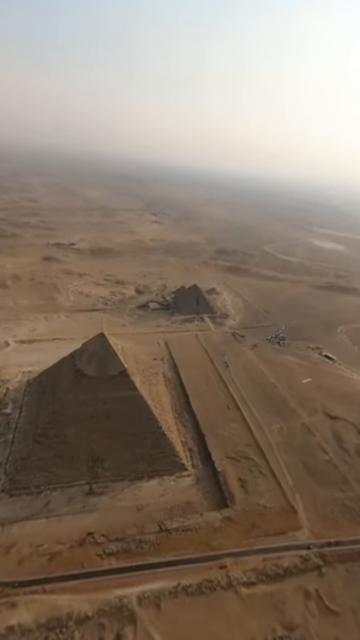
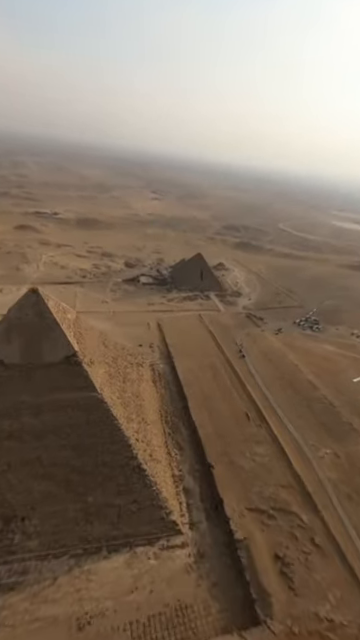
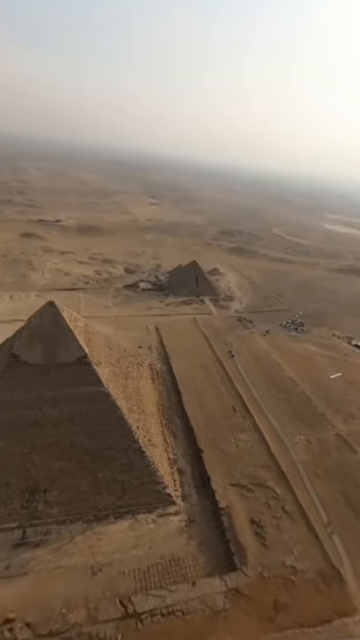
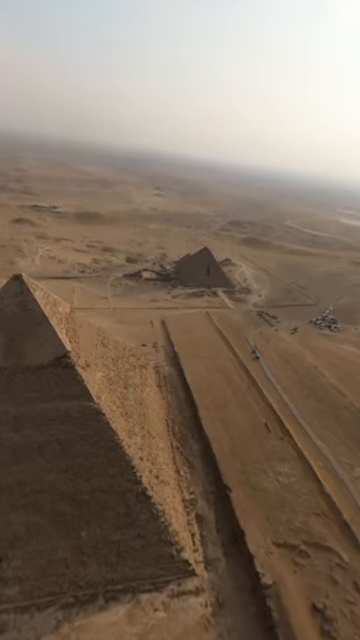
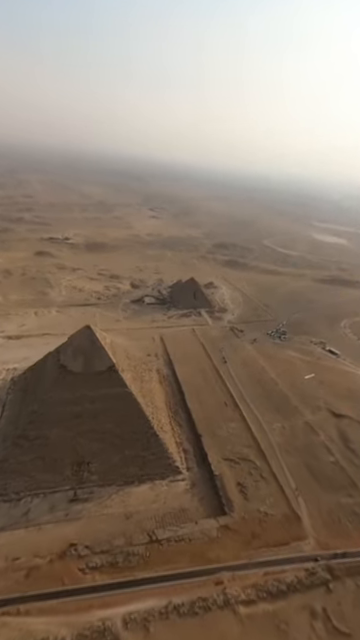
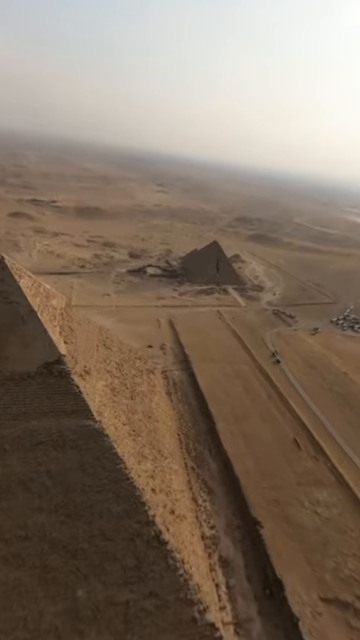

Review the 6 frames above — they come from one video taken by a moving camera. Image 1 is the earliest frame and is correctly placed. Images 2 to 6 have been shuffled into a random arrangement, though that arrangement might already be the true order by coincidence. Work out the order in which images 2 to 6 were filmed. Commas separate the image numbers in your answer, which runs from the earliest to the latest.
5, 3, 2, 4, 6
